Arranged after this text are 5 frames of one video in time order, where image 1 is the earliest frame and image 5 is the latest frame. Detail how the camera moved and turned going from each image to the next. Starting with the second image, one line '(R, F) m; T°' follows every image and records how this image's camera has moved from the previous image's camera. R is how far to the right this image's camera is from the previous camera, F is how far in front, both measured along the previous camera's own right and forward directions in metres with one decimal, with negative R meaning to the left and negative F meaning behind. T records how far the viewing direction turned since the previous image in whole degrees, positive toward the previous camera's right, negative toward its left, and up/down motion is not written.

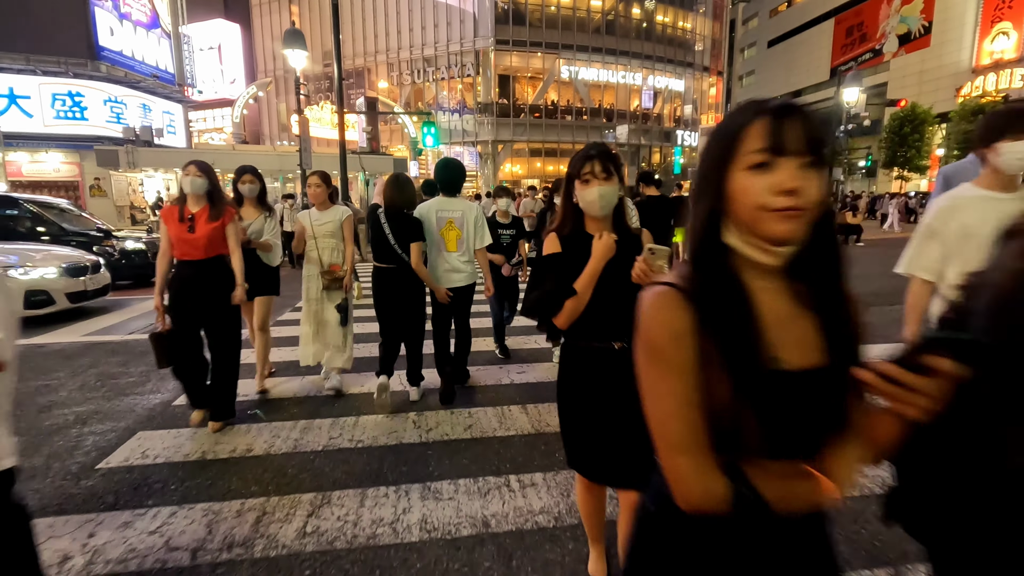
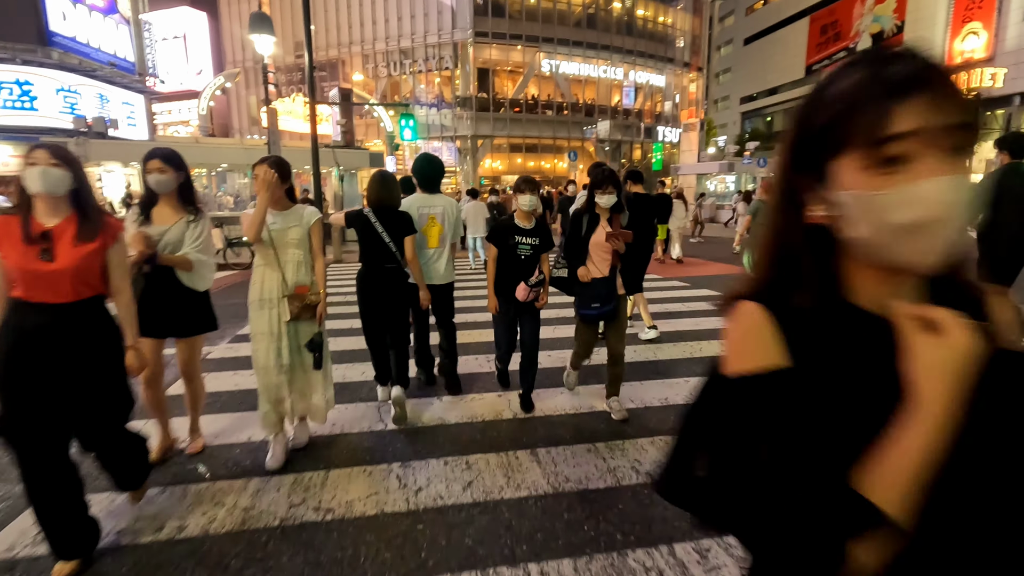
(-0.2, +0.8) m; +2°
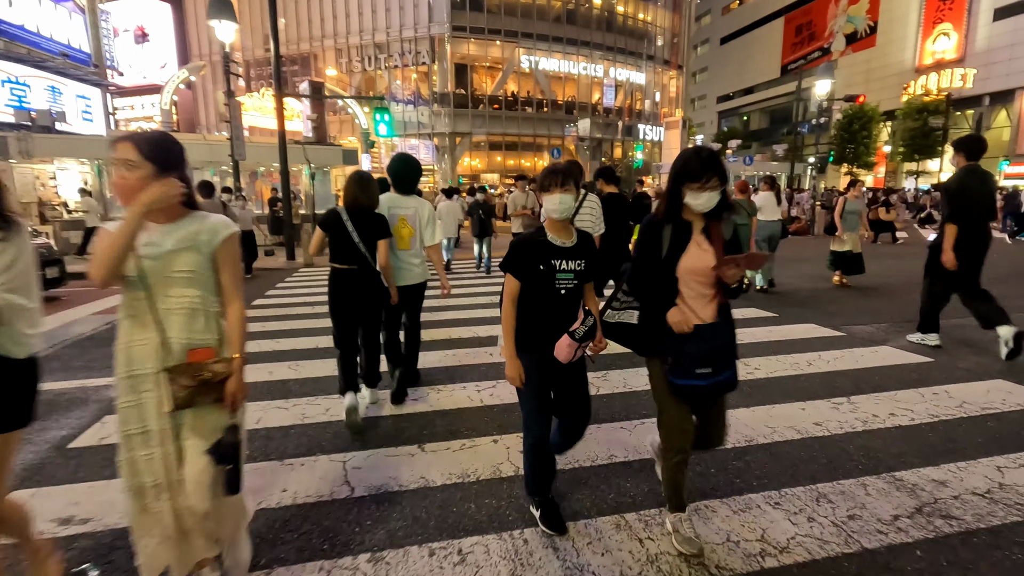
(-0.1, +0.8) m; +2°
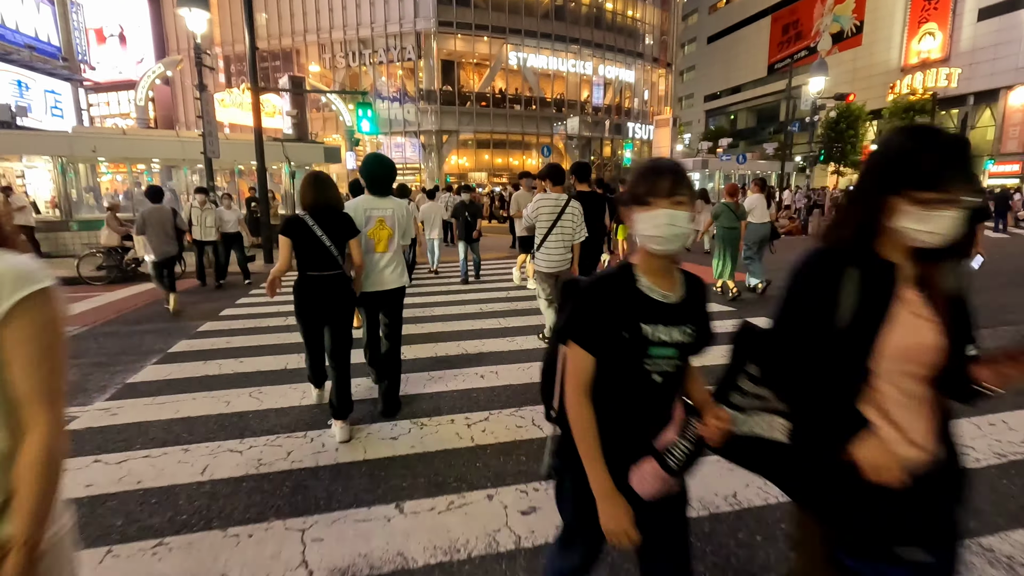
(-0.1, +0.6) m; +1°
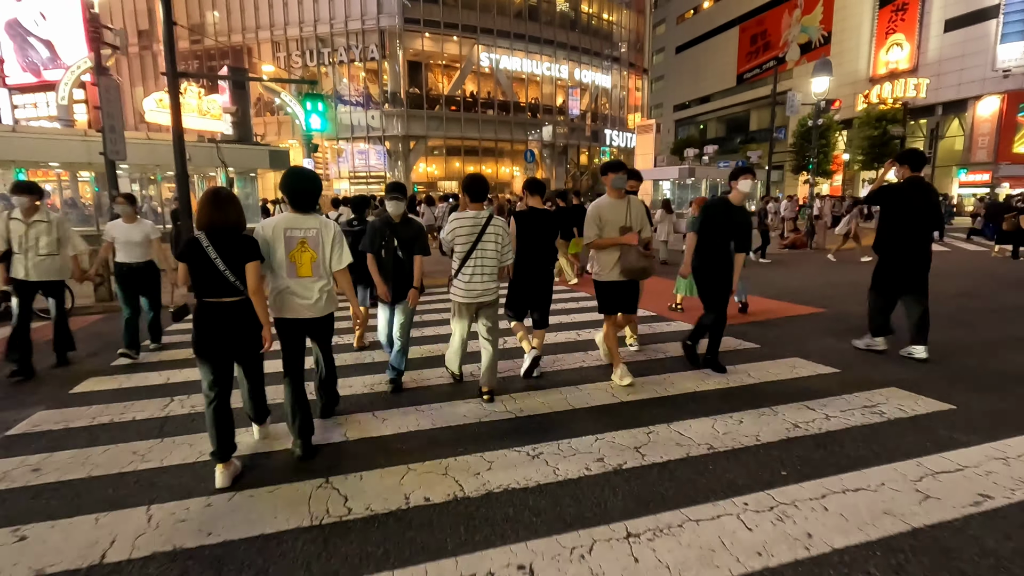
(-0.4, +2.4) m; +3°
